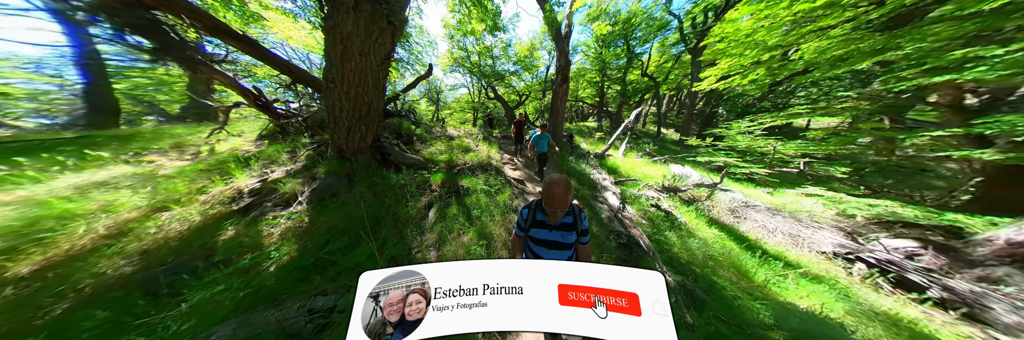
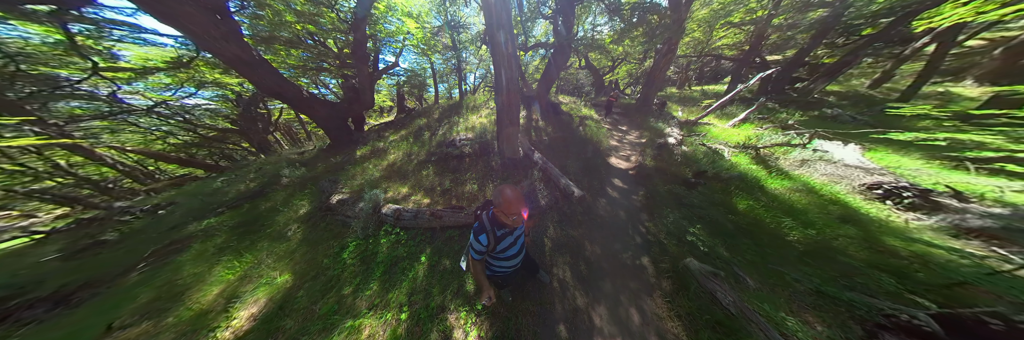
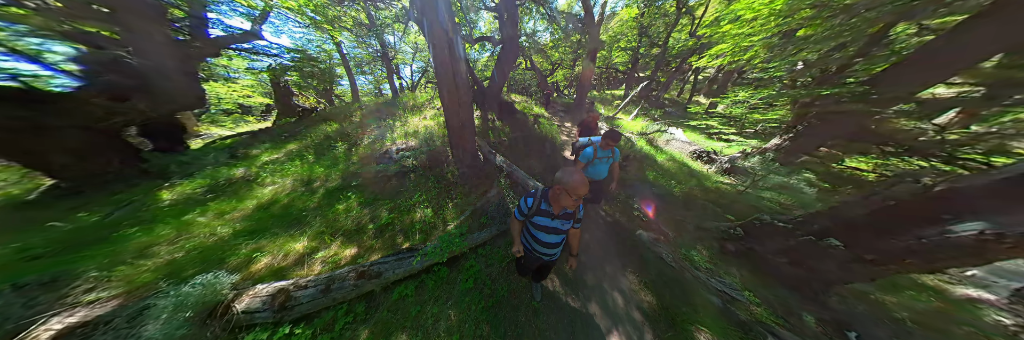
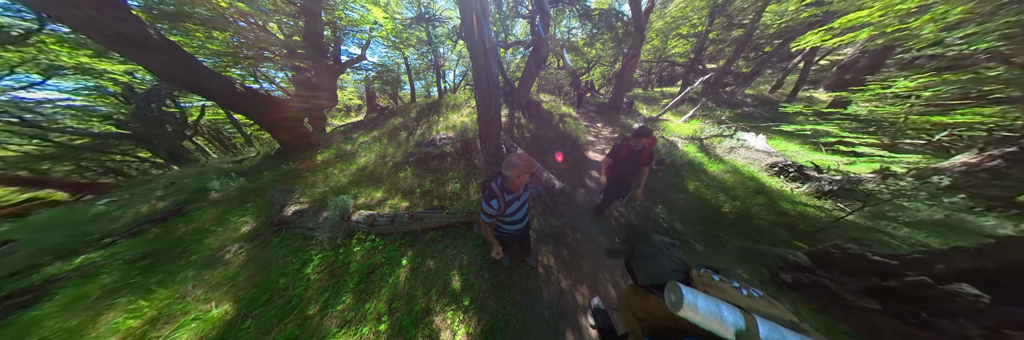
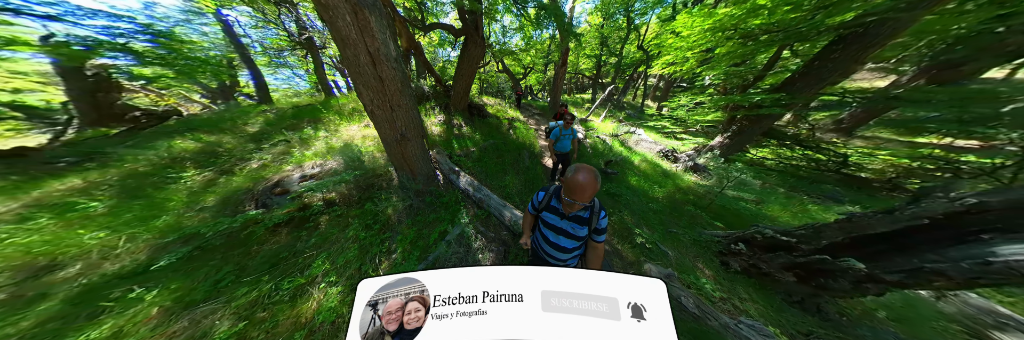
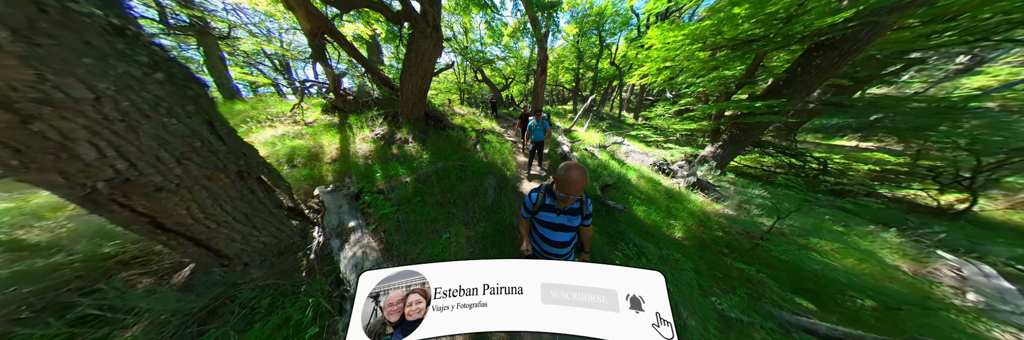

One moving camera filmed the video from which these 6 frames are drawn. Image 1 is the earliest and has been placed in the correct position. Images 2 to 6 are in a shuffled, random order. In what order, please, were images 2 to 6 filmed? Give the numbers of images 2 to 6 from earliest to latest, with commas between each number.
6, 5, 3, 4, 2
